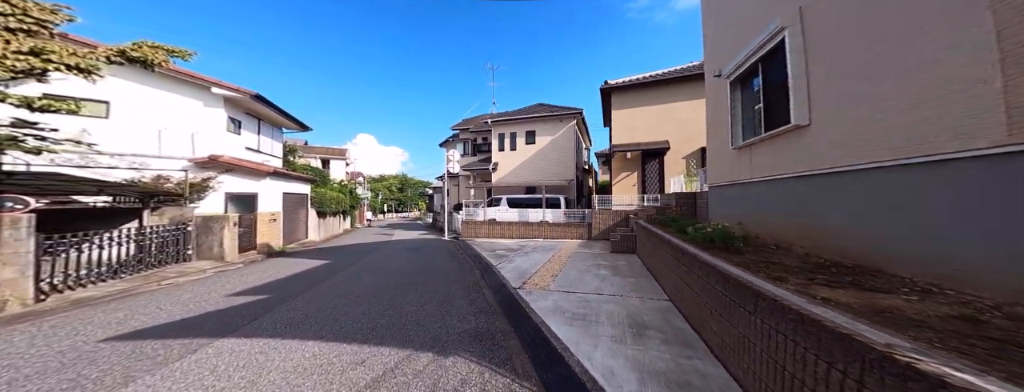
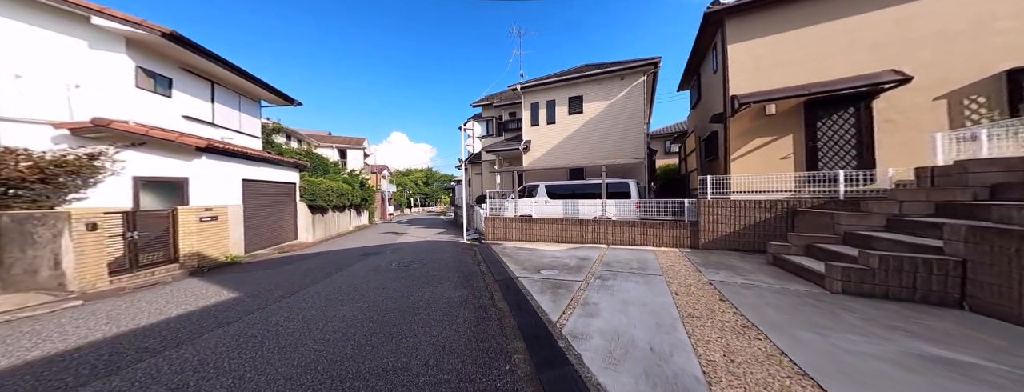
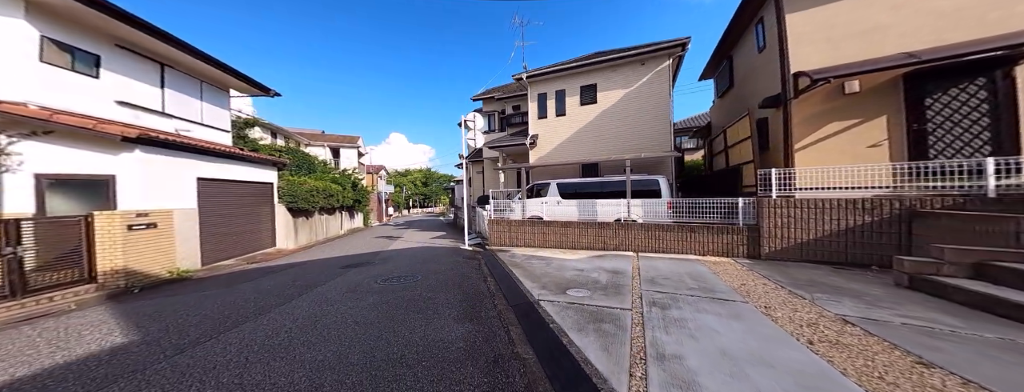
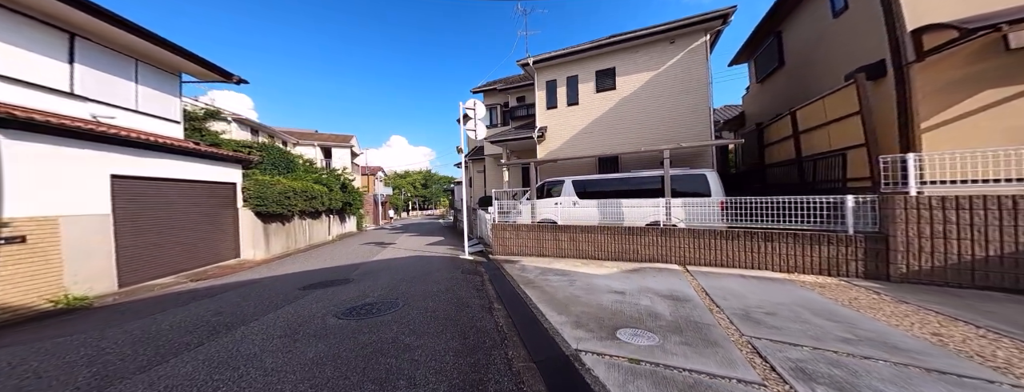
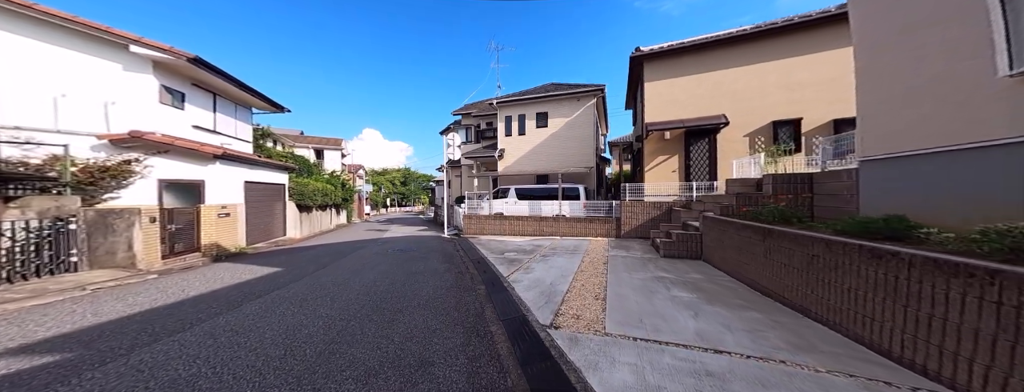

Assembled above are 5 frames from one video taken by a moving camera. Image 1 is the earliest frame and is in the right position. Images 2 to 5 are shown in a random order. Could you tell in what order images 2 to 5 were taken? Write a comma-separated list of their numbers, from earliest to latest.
5, 2, 3, 4
